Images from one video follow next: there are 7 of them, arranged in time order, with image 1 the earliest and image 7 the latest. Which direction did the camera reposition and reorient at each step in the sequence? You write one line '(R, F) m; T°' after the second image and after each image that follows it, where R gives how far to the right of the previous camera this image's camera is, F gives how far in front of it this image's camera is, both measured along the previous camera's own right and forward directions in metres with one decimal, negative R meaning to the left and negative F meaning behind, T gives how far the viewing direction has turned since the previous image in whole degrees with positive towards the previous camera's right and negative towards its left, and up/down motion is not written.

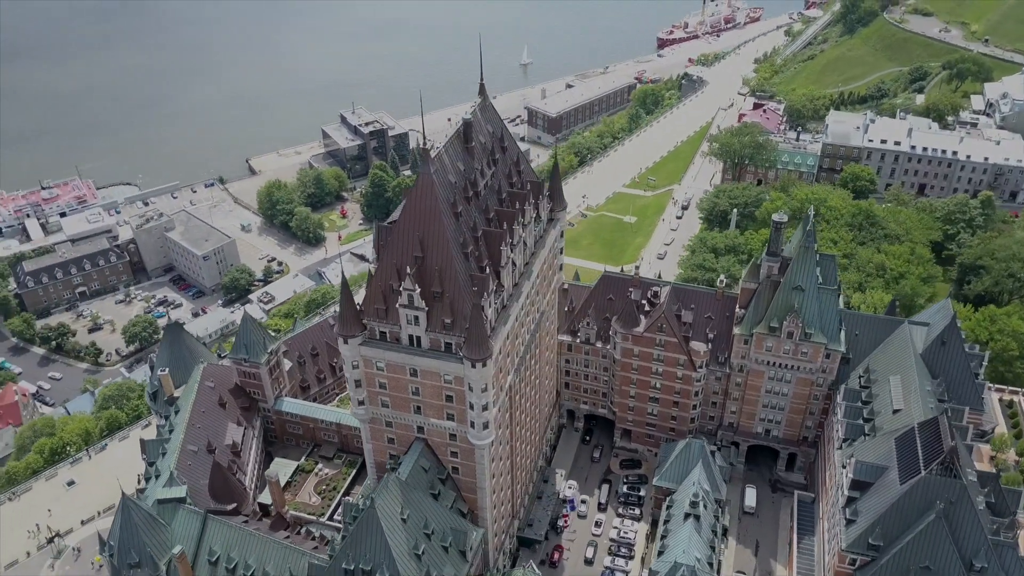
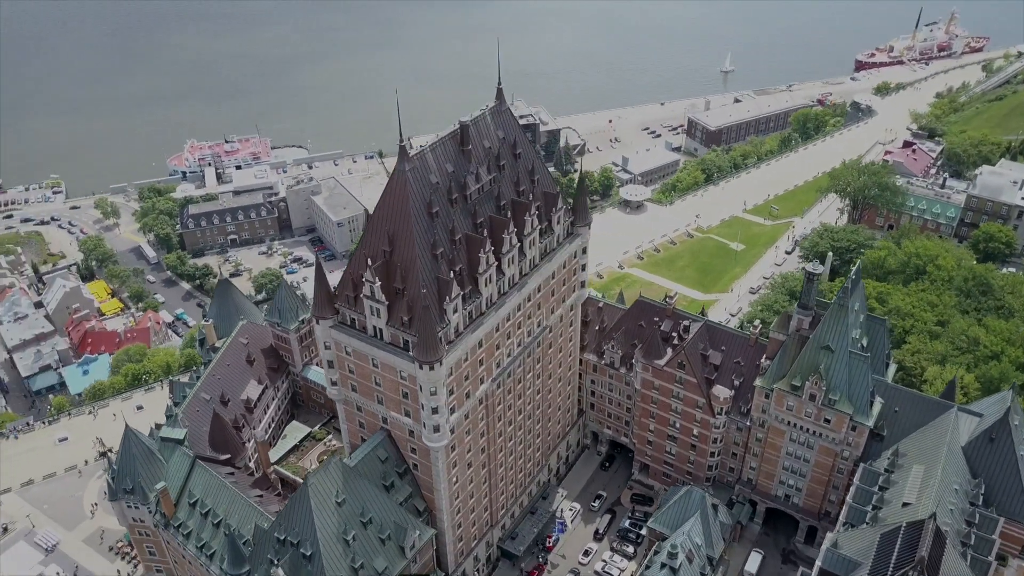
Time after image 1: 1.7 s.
(+20.0, +3.6) m; -13°
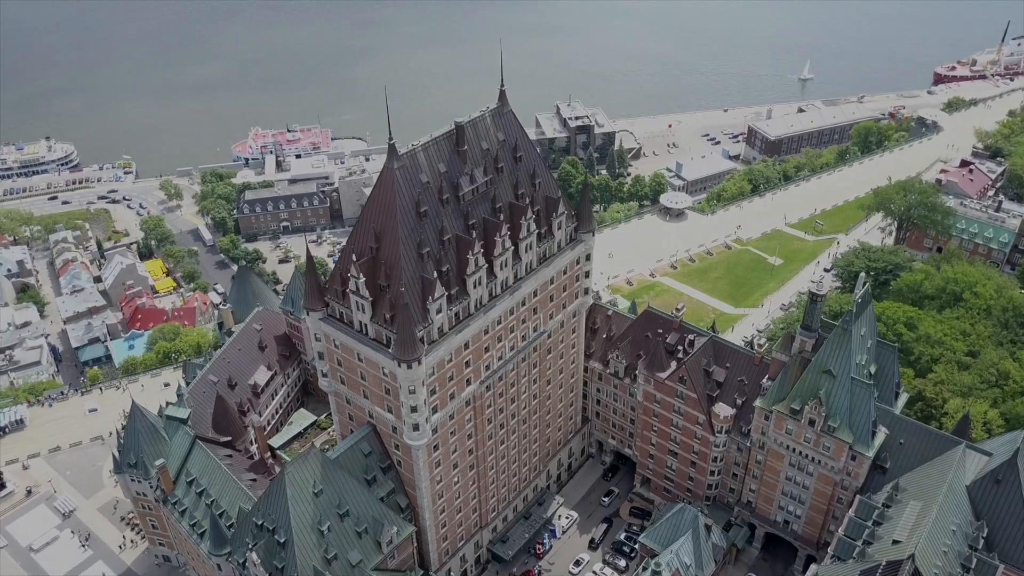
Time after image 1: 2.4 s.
(+7.9, +0.7) m; -5°
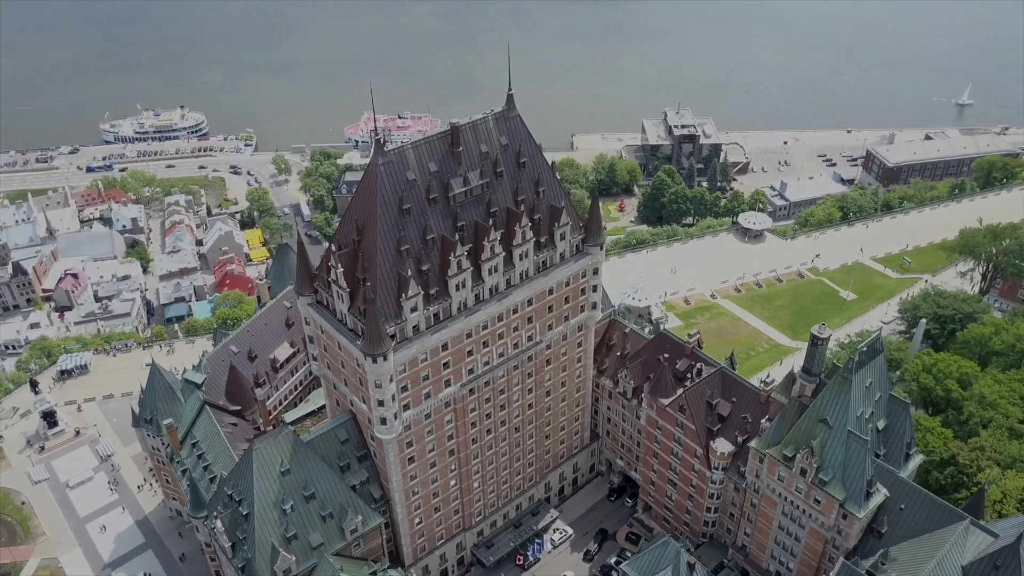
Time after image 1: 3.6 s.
(+13.8, +2.2) m; -9°
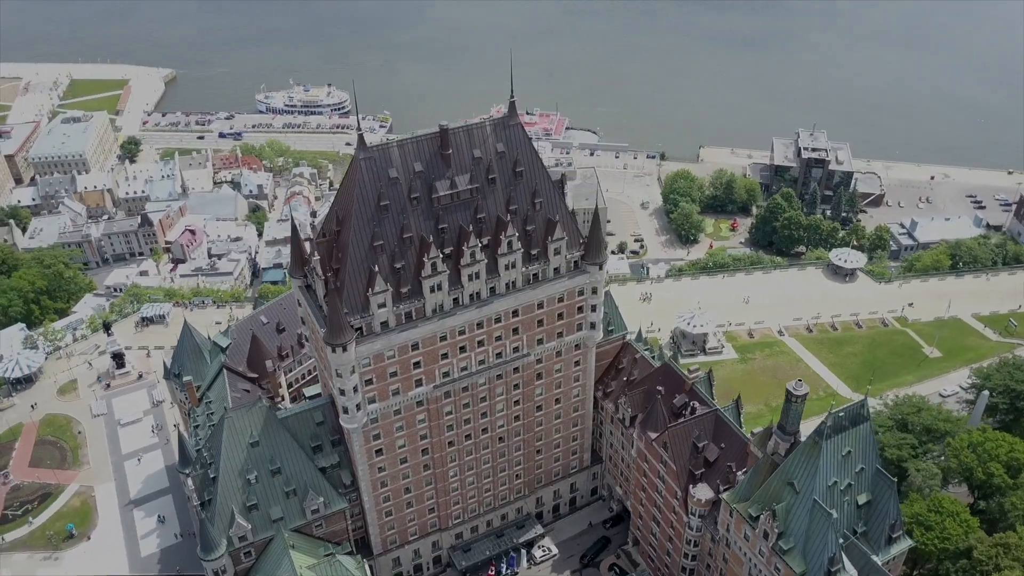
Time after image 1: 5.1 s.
(+16.9, +2.9) m; -11°
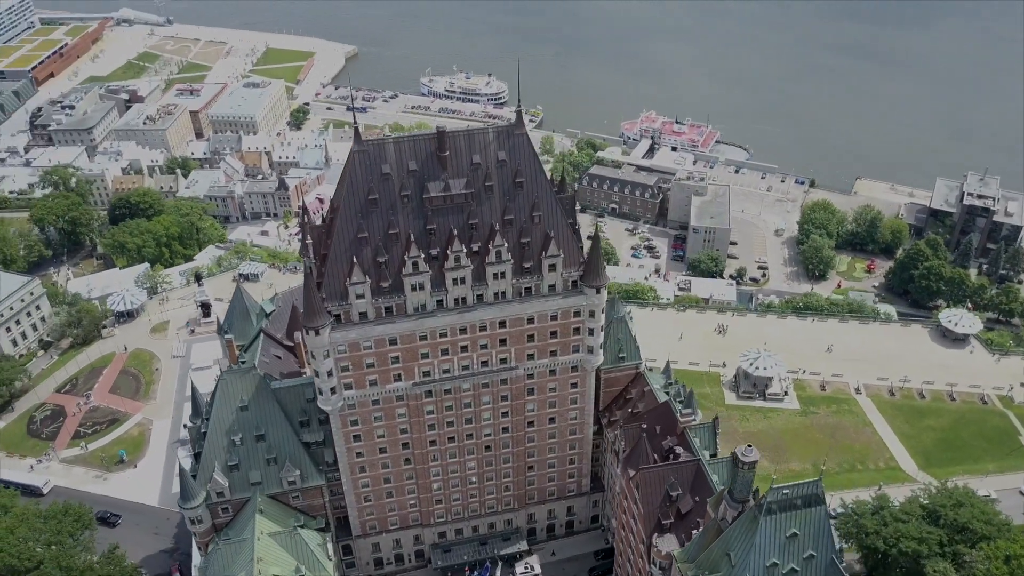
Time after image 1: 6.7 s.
(+18.2, +3.3) m; -12°
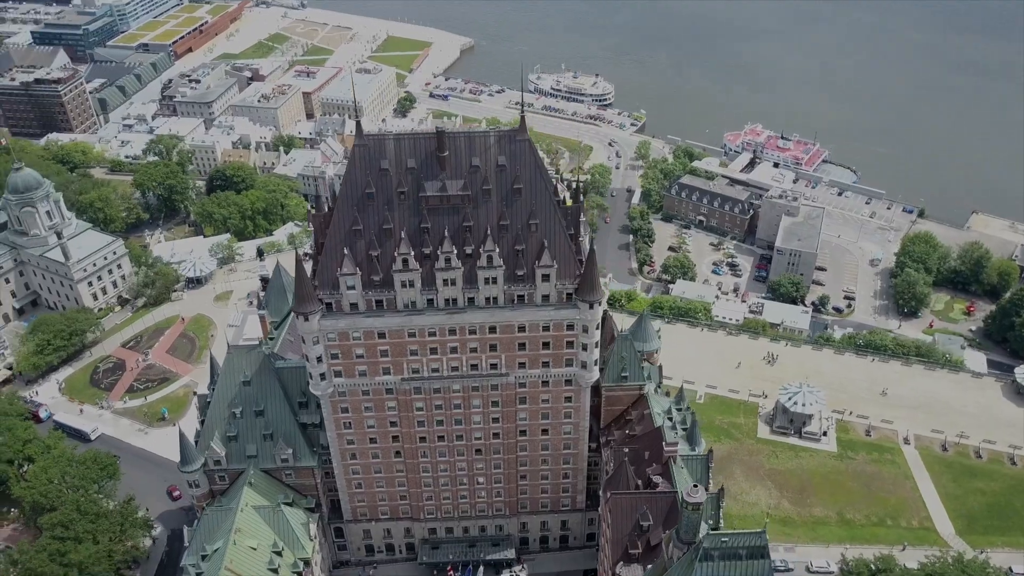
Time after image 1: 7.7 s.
(+12.3, +1.8) m; -8°
